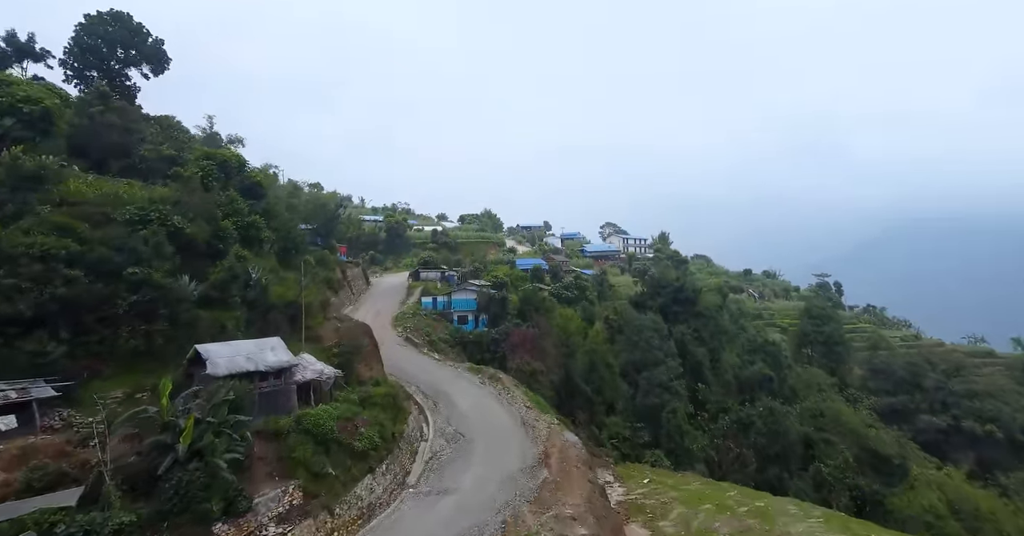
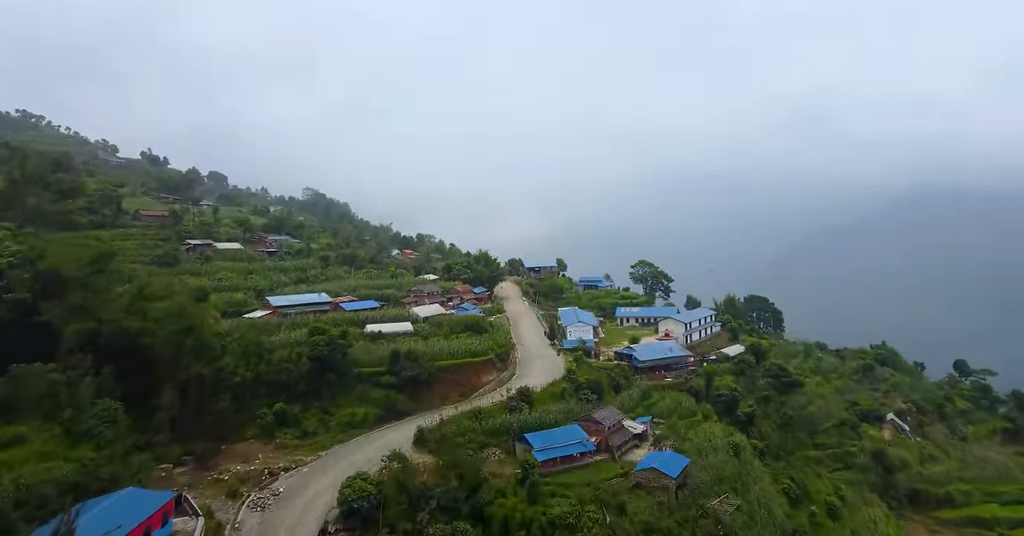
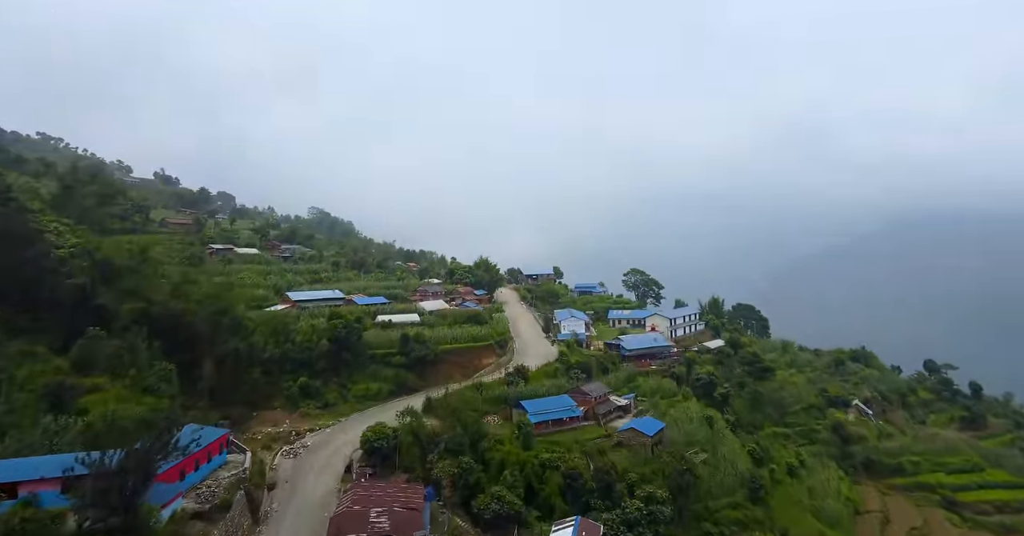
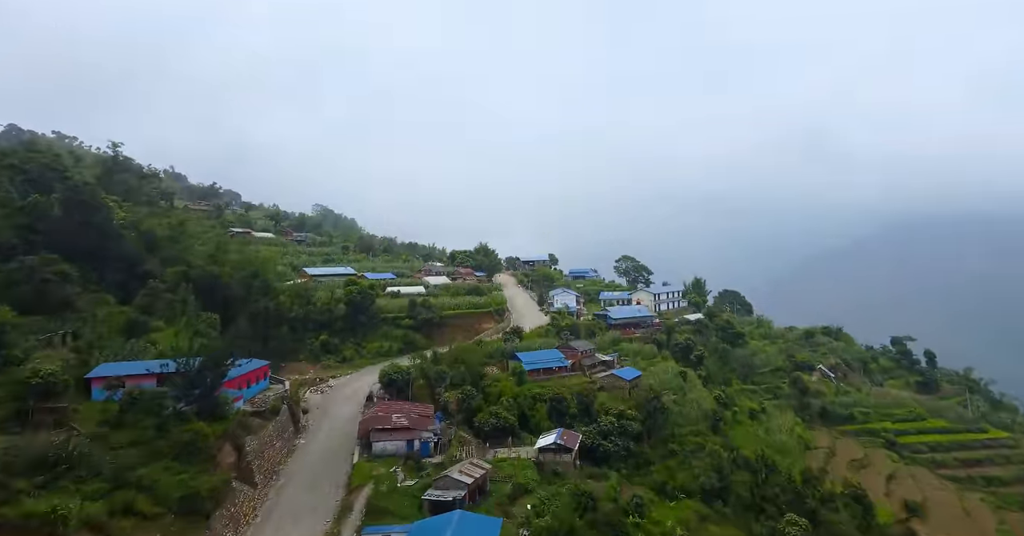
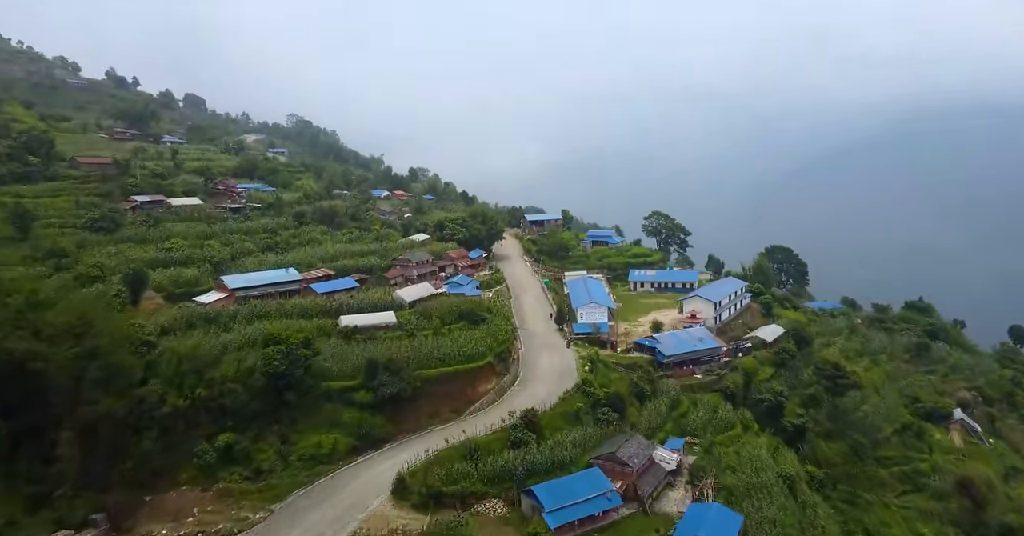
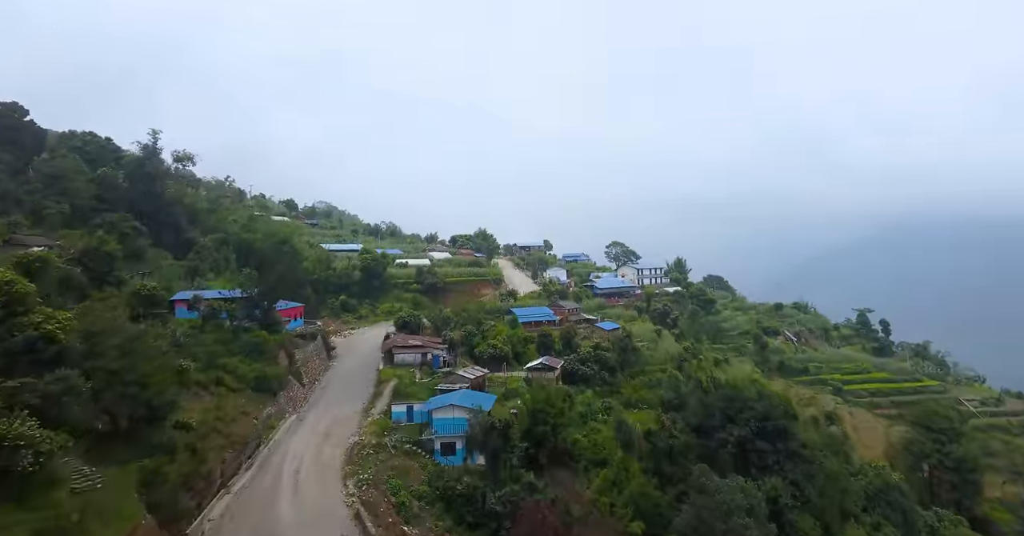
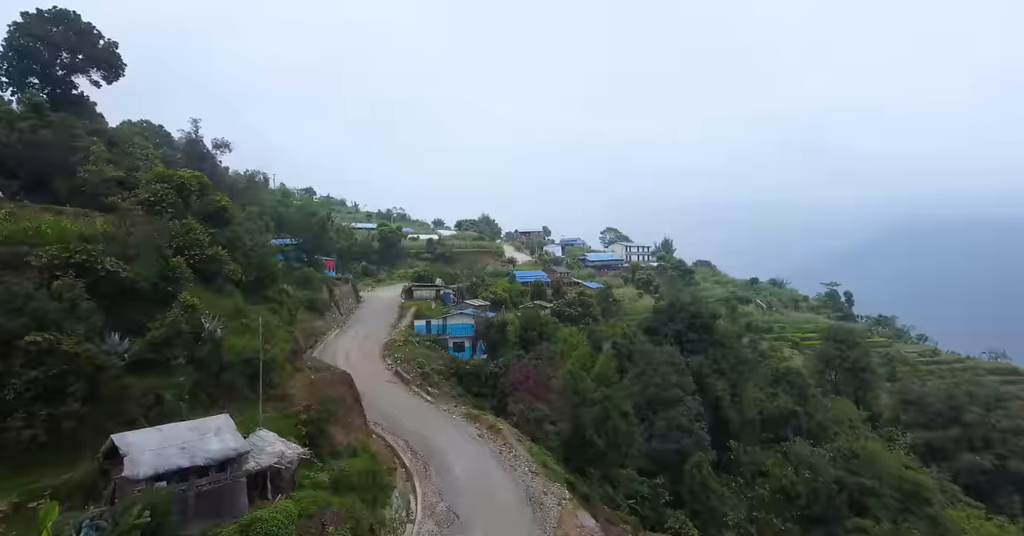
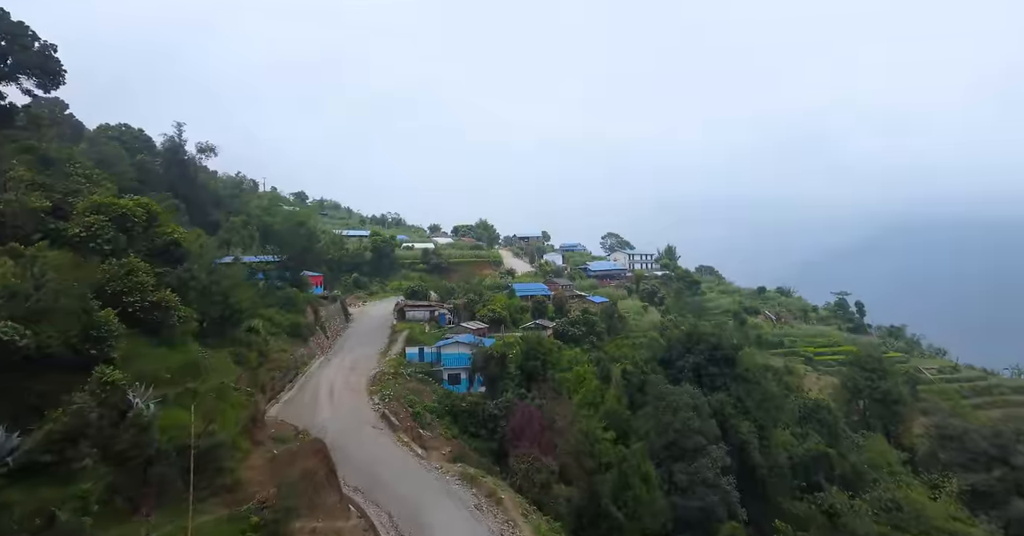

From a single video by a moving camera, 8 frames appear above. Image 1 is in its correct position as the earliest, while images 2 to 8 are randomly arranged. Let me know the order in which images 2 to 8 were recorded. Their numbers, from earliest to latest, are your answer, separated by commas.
7, 8, 6, 4, 3, 2, 5
